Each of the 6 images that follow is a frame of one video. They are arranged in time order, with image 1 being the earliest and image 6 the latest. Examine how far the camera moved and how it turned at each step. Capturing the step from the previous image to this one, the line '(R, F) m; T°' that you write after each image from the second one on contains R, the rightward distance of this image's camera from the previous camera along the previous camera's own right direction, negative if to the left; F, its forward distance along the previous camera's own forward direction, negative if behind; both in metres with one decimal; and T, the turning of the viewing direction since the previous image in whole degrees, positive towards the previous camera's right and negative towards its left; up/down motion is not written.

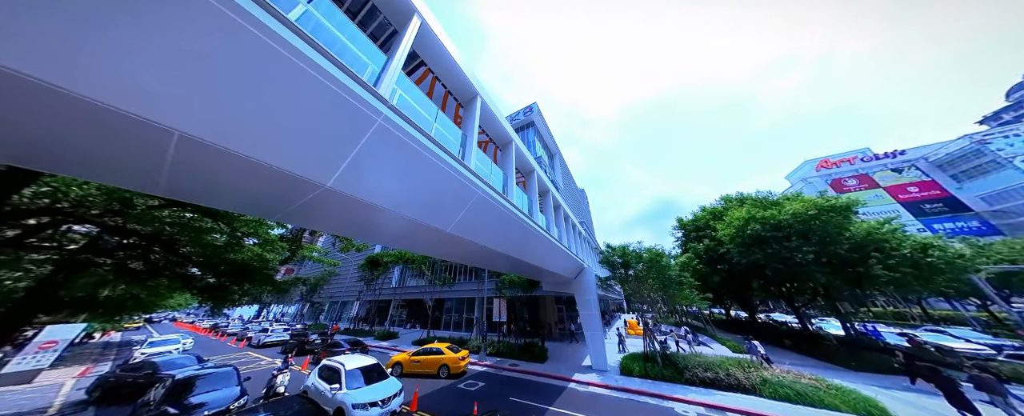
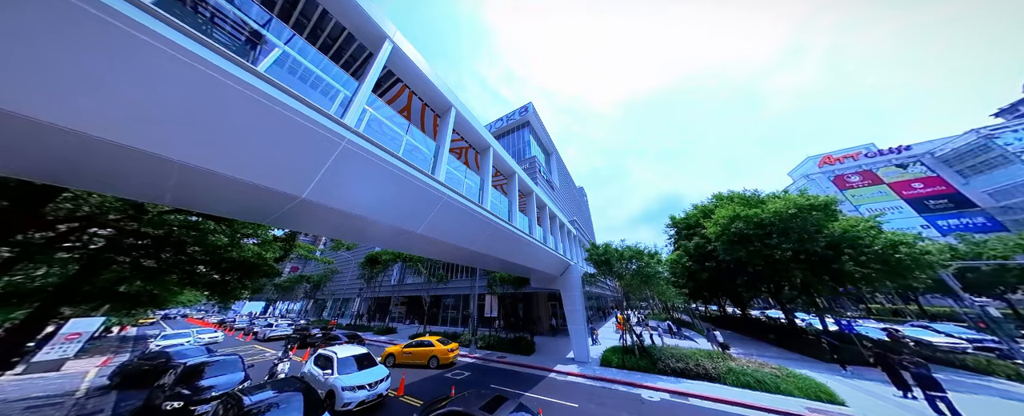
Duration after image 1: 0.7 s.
(+1.0, -0.6) m; -1°
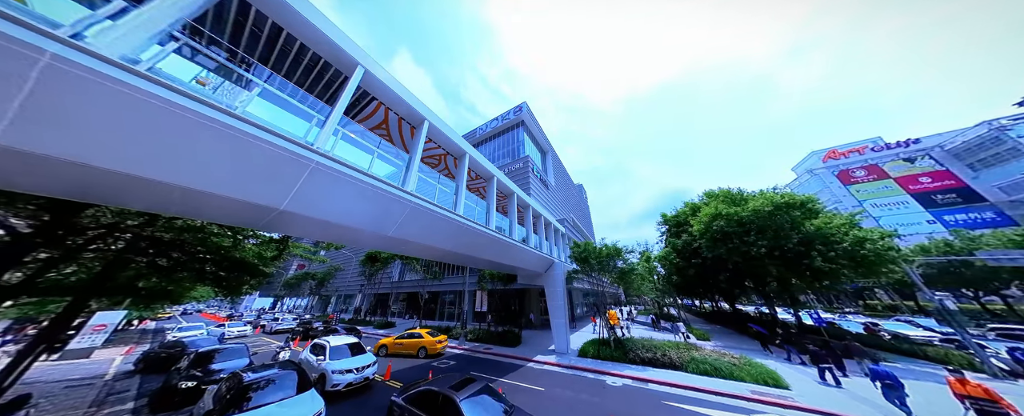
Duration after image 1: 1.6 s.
(+1.2, -0.7) m; -1°
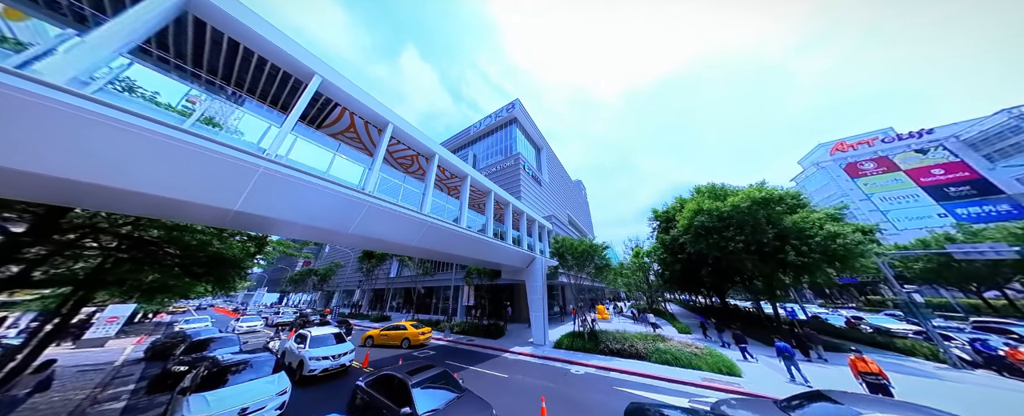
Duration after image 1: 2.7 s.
(+1.6, -0.4) m; -1°
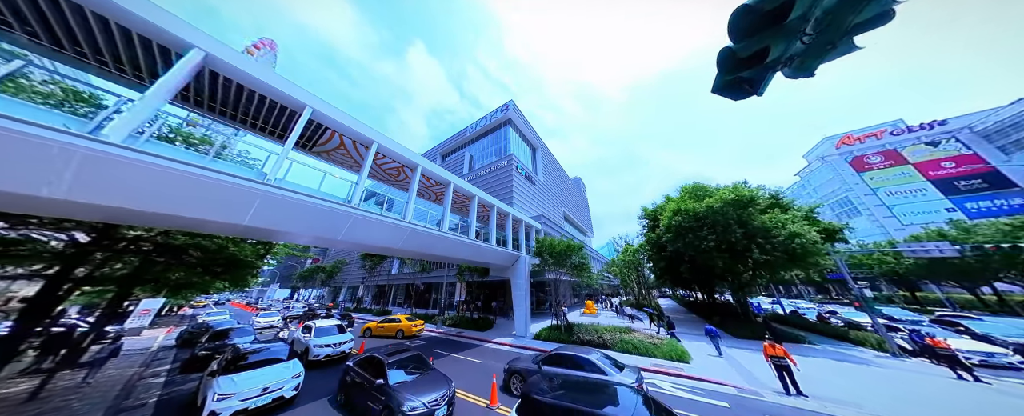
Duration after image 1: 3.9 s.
(+1.4, -1.0) m; -1°
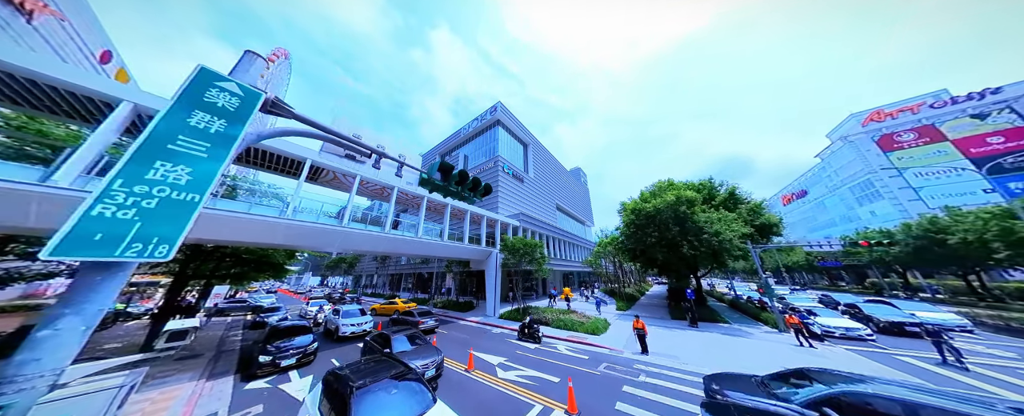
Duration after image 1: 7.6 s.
(+3.8, -2.6) m; -4°
